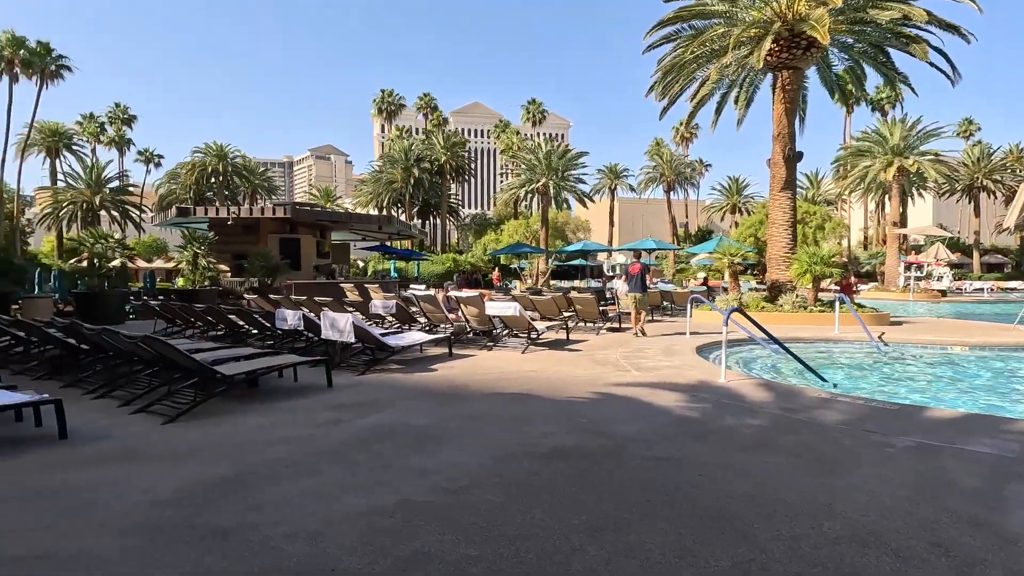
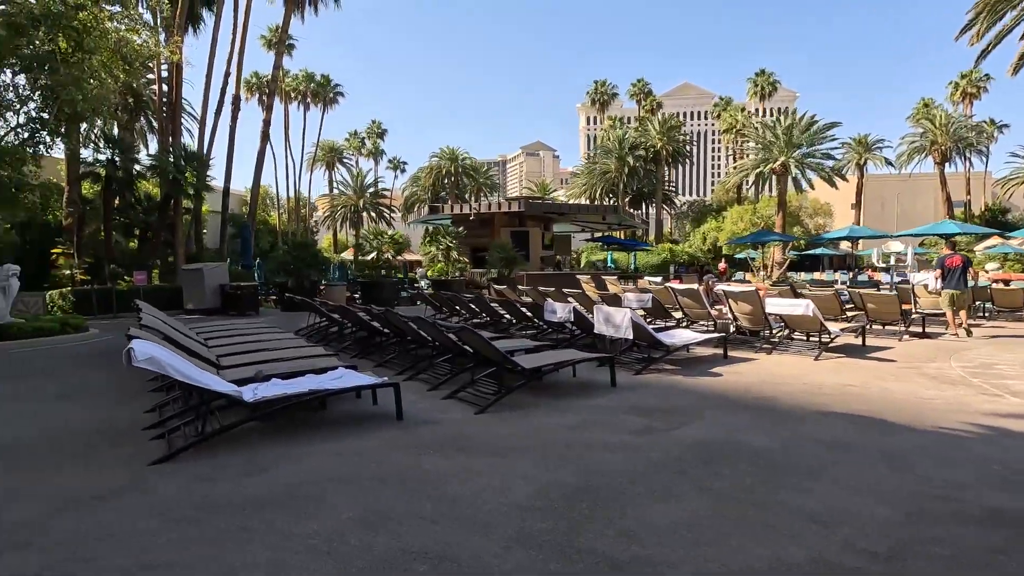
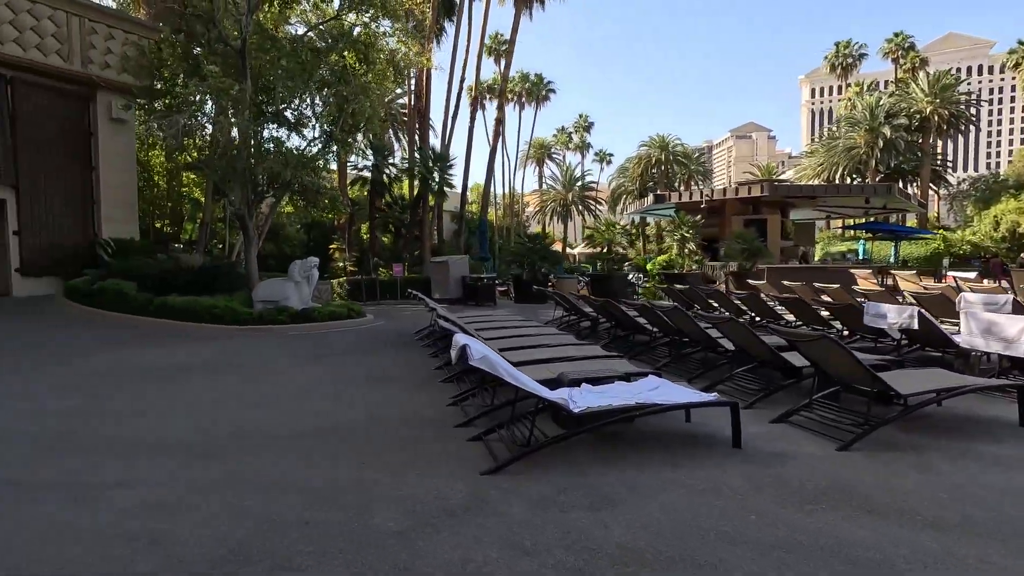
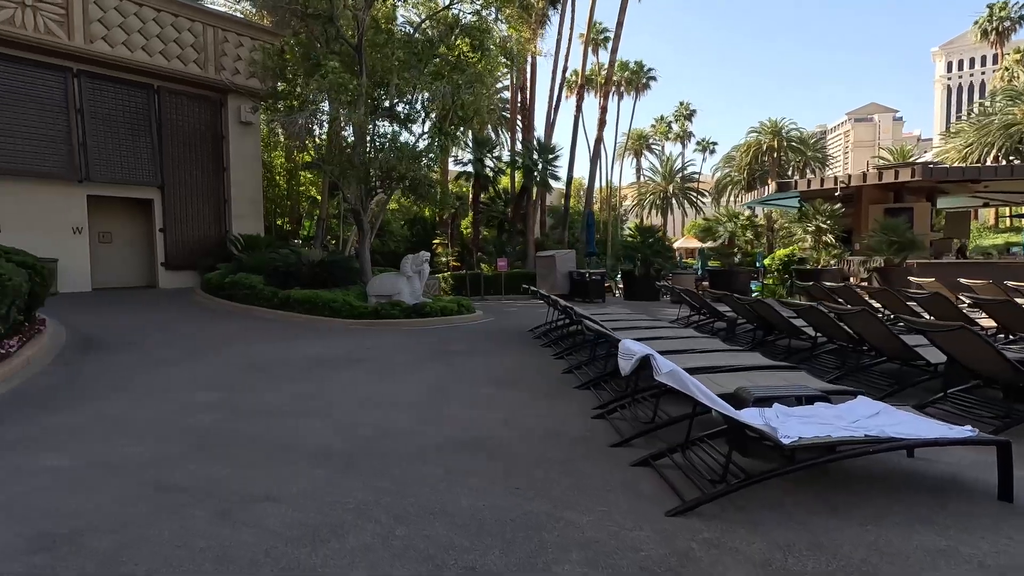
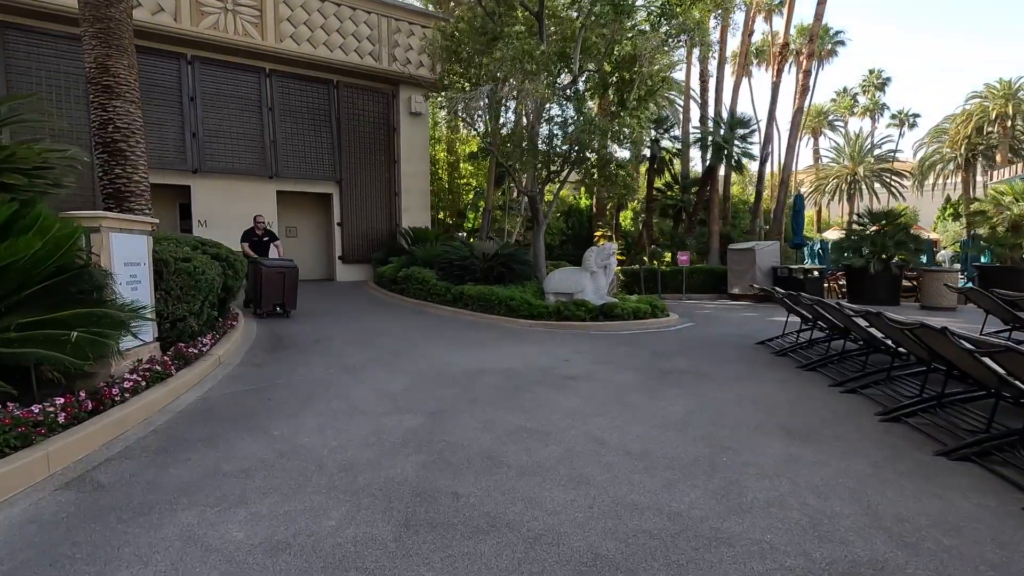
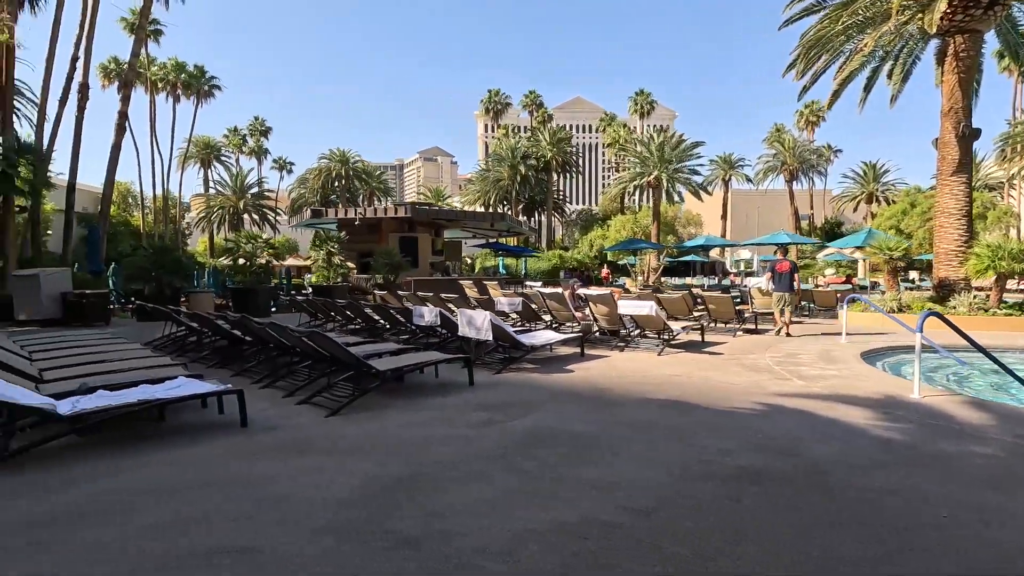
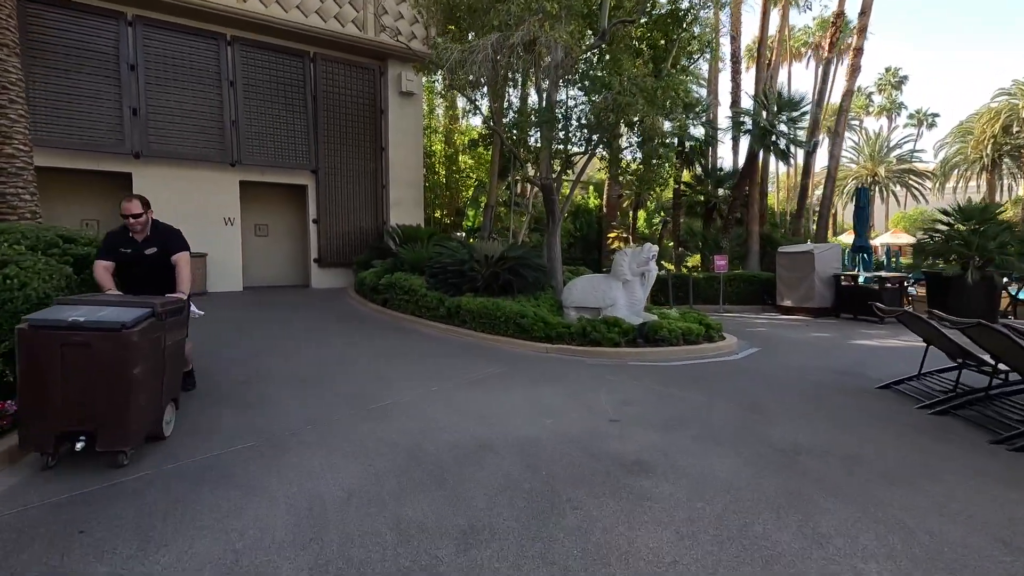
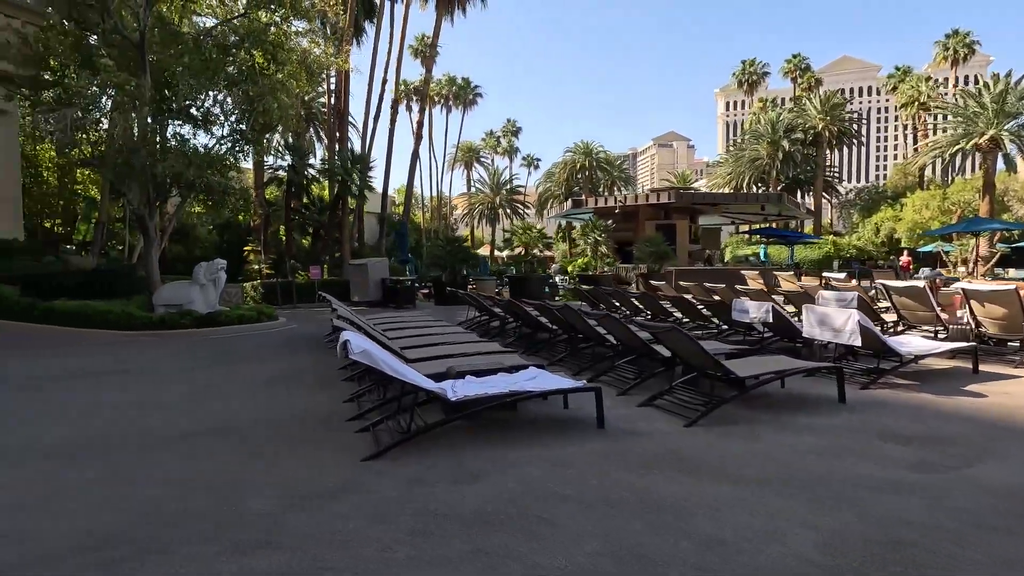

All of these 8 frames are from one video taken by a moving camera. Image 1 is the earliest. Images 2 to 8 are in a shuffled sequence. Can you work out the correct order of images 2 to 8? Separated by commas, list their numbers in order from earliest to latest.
6, 2, 8, 3, 4, 5, 7
